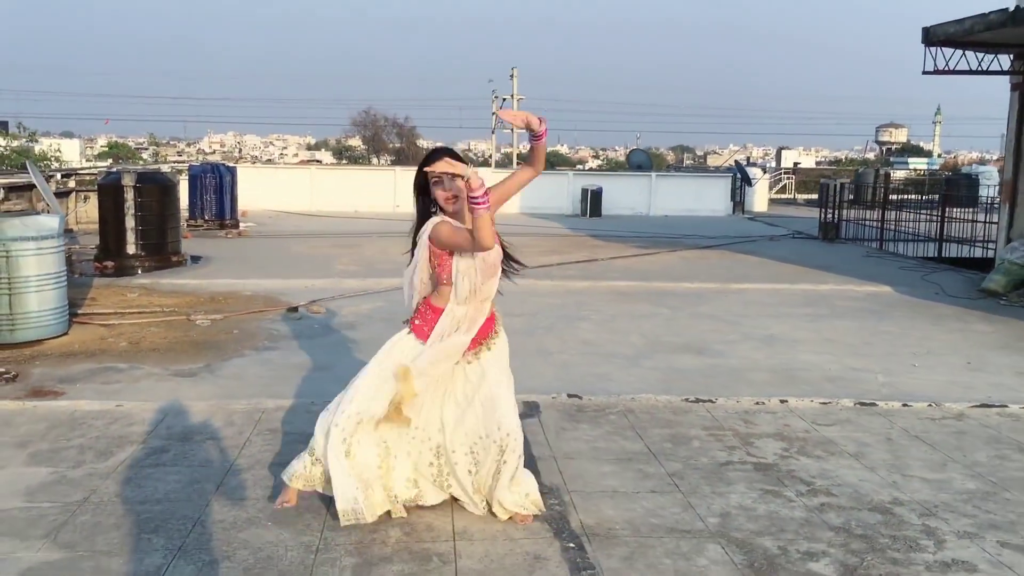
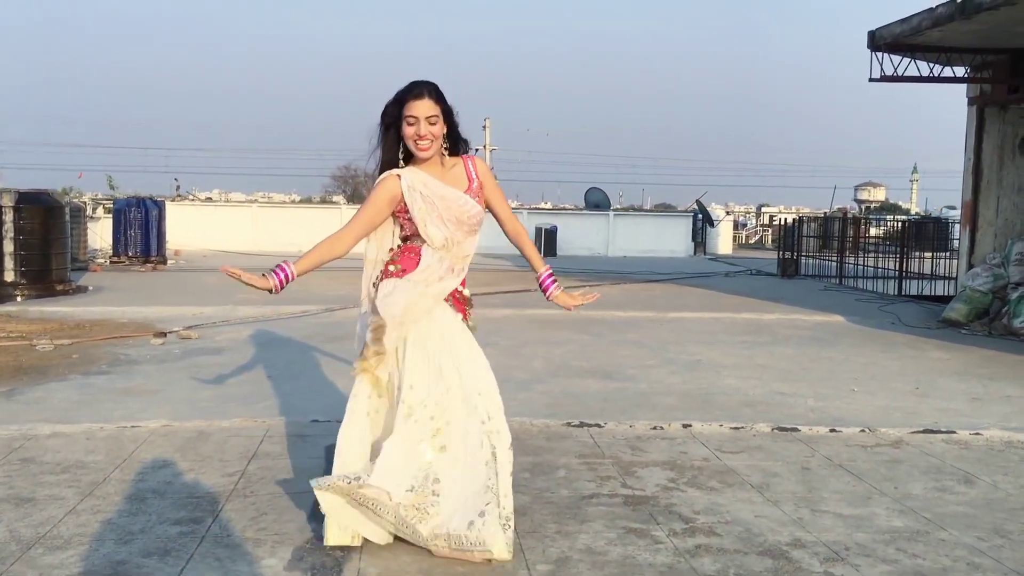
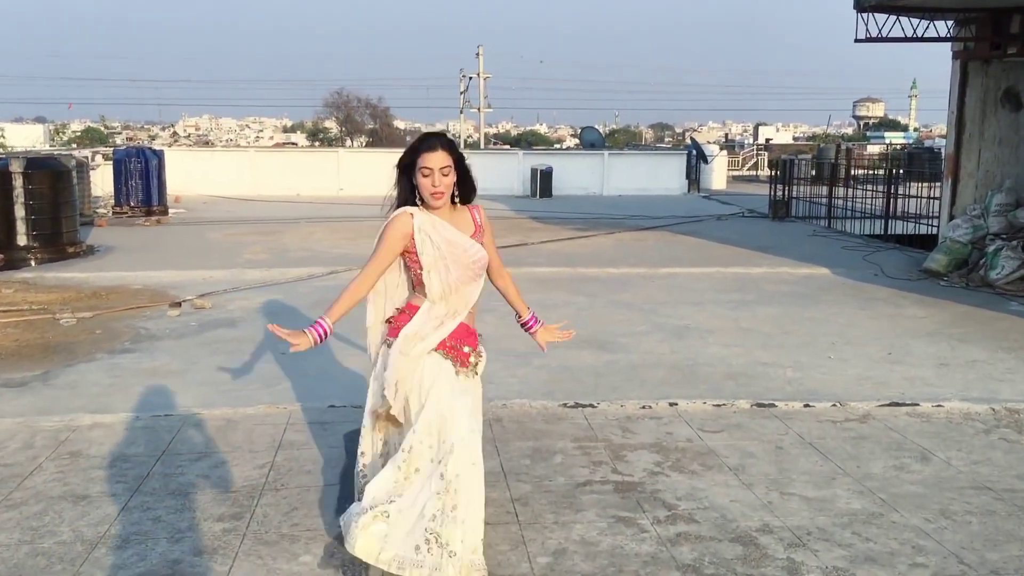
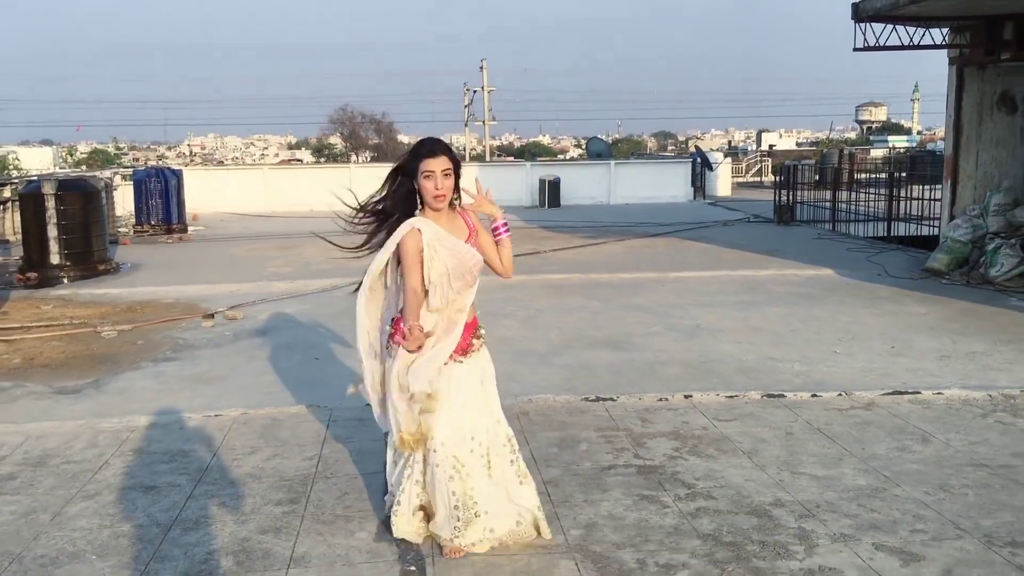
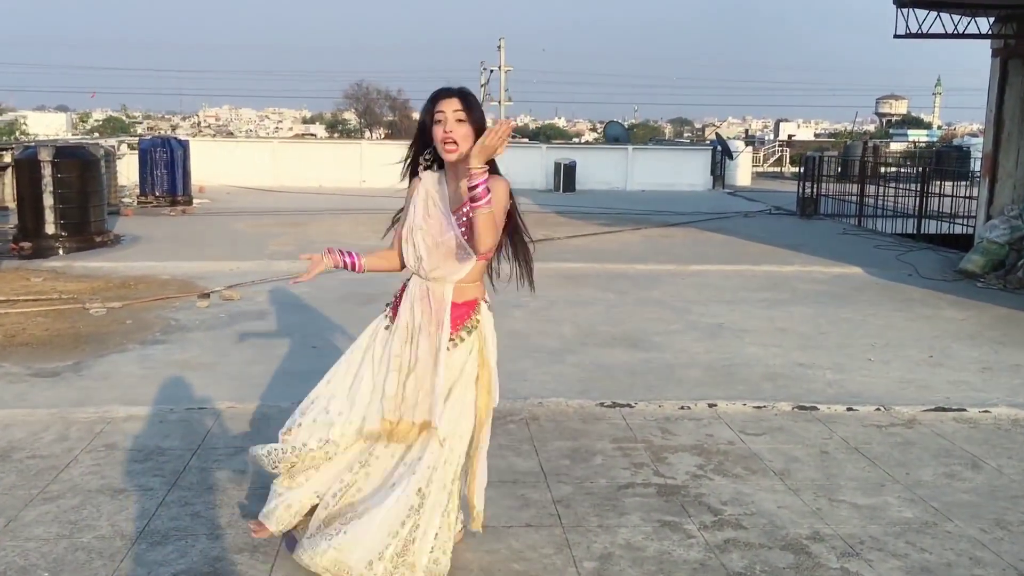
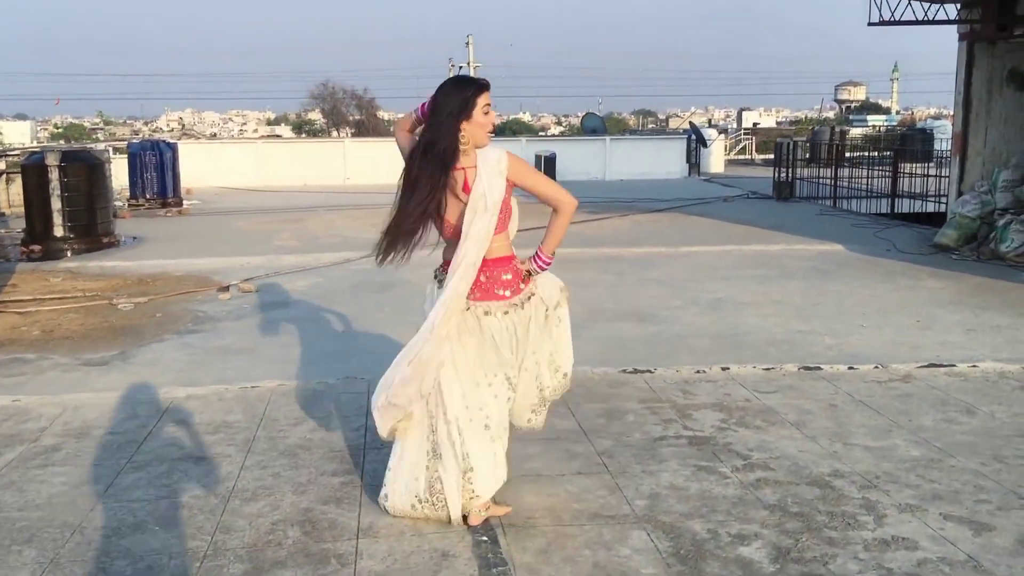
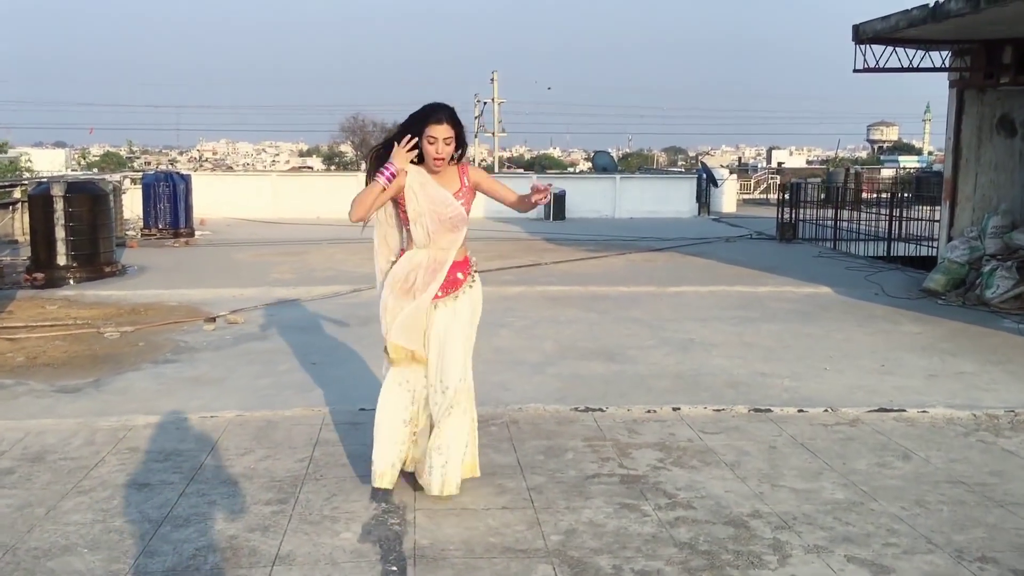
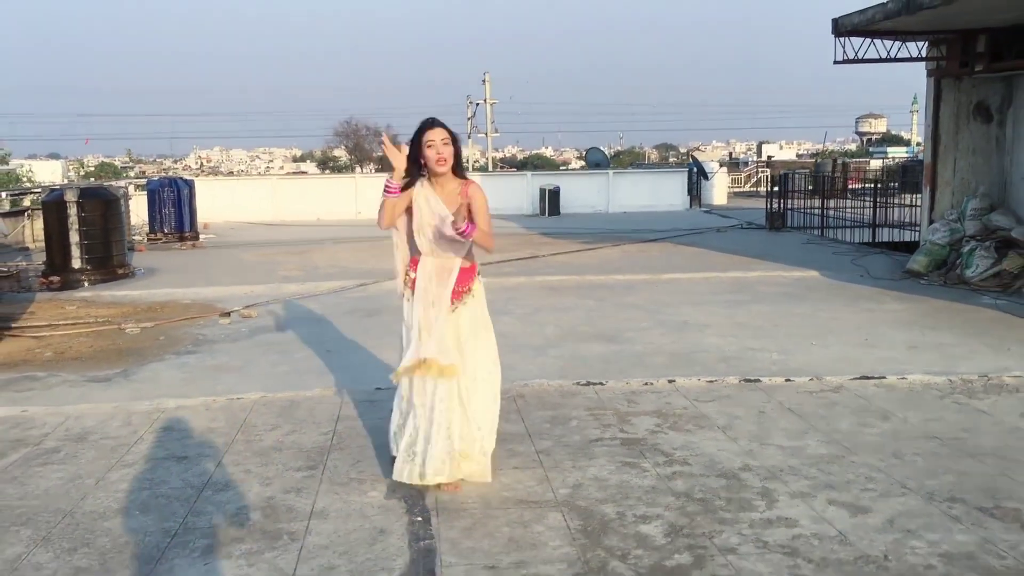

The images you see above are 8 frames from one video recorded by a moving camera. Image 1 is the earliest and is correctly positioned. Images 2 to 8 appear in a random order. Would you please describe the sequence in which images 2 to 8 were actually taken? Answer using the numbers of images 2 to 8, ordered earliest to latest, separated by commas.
6, 5, 4, 8, 7, 3, 2
